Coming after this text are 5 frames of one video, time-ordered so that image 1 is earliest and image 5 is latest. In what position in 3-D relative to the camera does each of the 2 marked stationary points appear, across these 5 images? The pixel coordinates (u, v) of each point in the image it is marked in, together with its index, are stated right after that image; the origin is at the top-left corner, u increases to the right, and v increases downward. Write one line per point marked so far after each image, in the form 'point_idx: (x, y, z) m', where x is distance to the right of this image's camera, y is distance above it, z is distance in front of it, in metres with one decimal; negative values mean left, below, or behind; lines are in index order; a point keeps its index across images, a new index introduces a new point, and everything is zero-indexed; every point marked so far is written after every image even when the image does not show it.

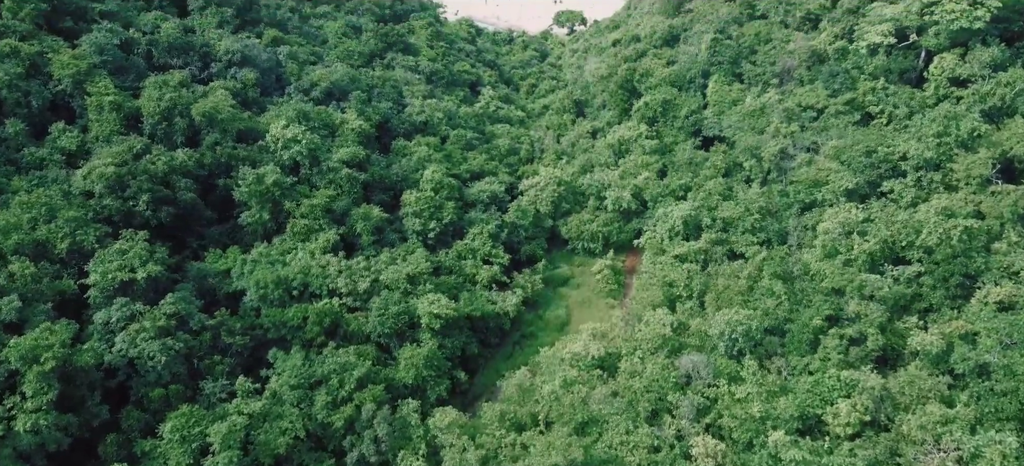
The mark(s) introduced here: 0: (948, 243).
0: (+9.8, -0.4, +19.3) m
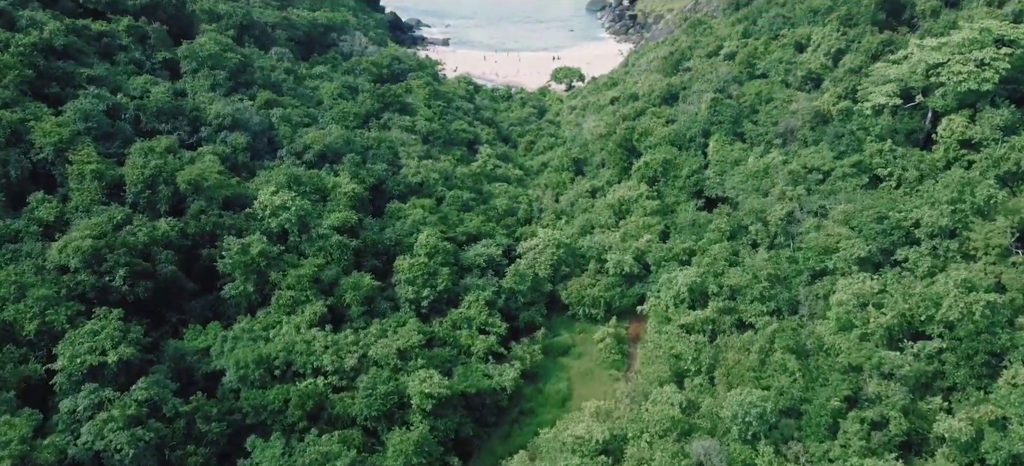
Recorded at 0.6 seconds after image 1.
0: (+9.8, -1.9, +18.5) m
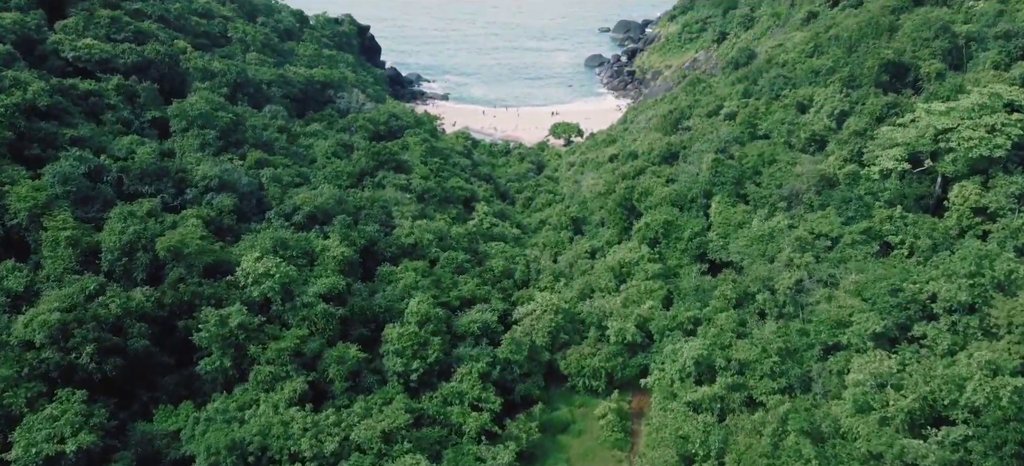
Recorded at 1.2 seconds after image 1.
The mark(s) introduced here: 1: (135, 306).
0: (+9.7, -3.4, +17.4) m
1: (-8.6, -1.7, +19.8) m
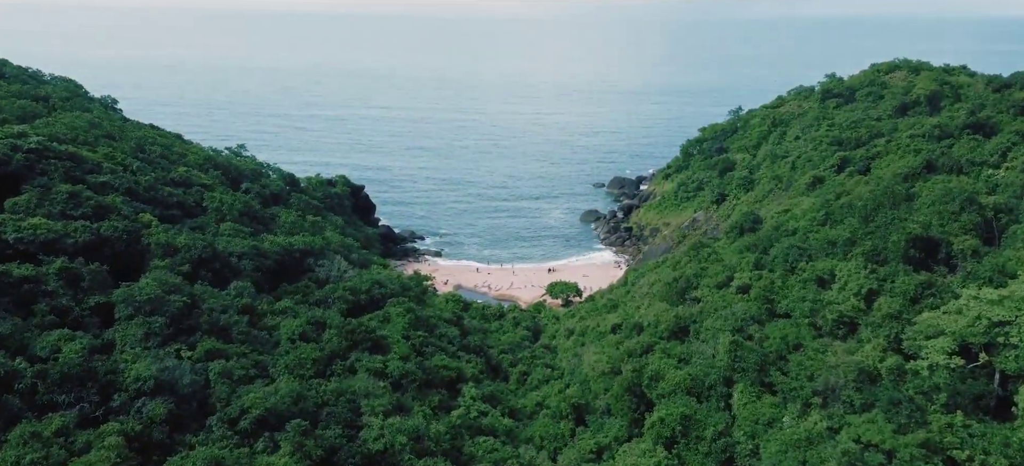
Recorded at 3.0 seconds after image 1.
0: (+9.5, -7.1, +13.4) m
1: (-8.7, -5.8, +15.9) m
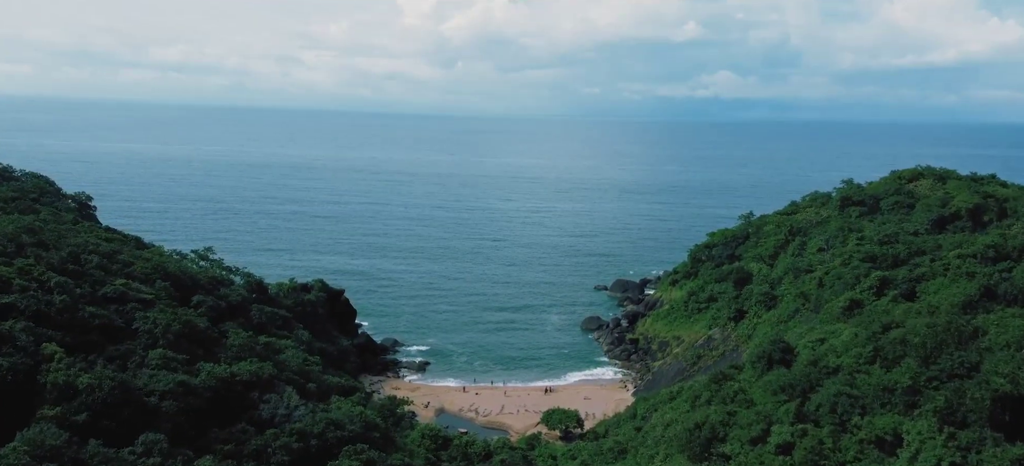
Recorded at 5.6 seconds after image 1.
0: (+9.1, -9.5, +6.9) m
1: (-9.2, -8.1, +9.5) m
